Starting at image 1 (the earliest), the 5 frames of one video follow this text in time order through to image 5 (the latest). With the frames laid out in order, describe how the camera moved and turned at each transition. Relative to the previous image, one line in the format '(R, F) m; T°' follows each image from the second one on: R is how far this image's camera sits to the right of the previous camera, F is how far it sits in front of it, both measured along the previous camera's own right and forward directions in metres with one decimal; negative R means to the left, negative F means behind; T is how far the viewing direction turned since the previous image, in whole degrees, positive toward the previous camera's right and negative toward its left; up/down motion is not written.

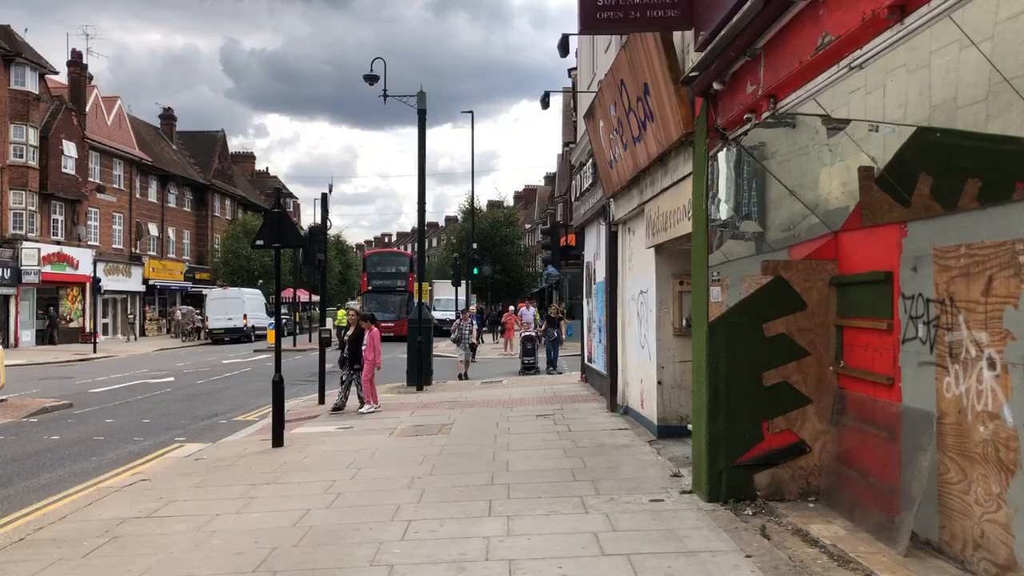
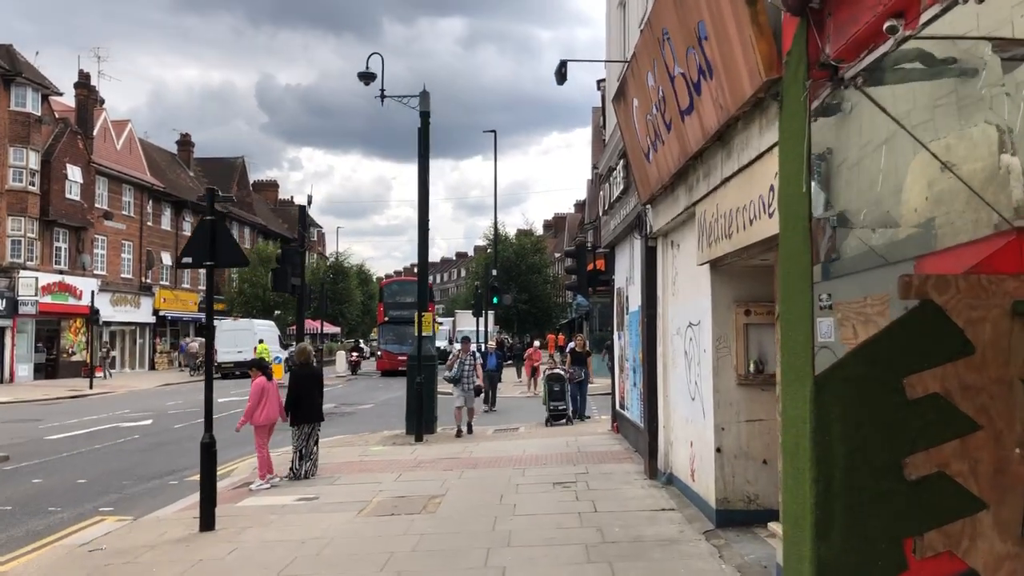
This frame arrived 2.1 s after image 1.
(+0.2, +2.5) m; -2°
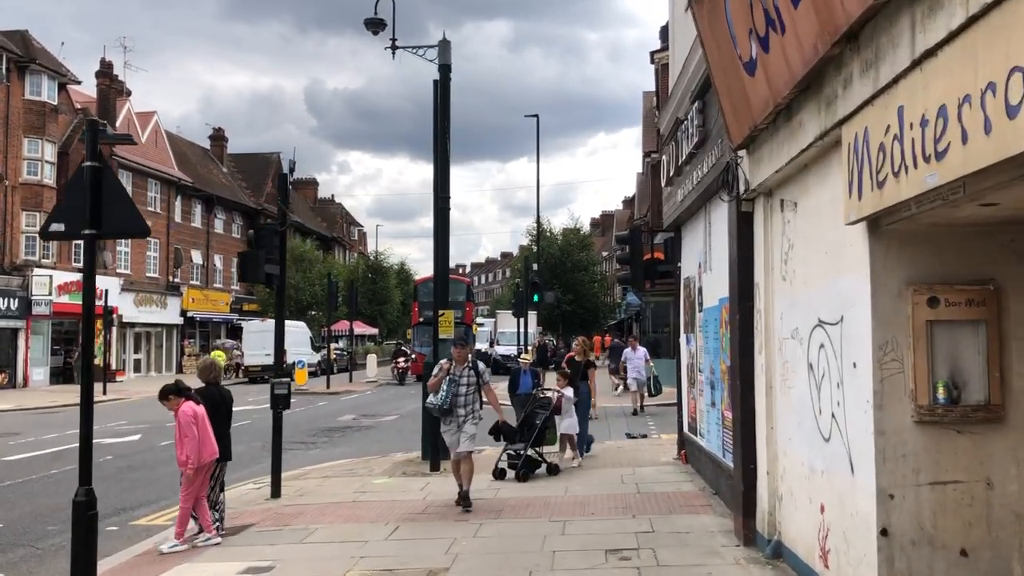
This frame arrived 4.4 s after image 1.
(+0.1, +2.7) m; -3°
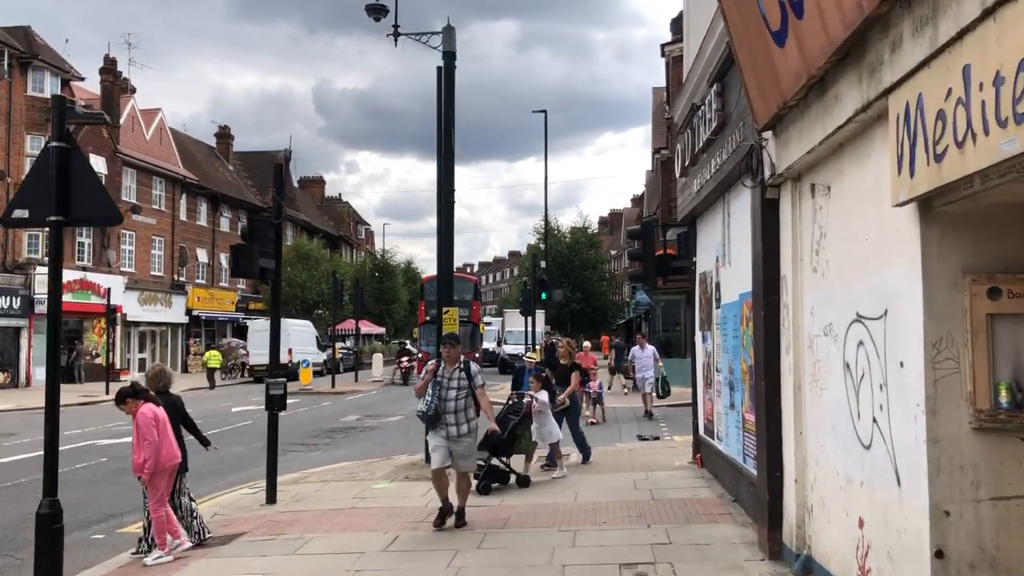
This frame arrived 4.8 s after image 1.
(0.0, +0.5) m; 0°
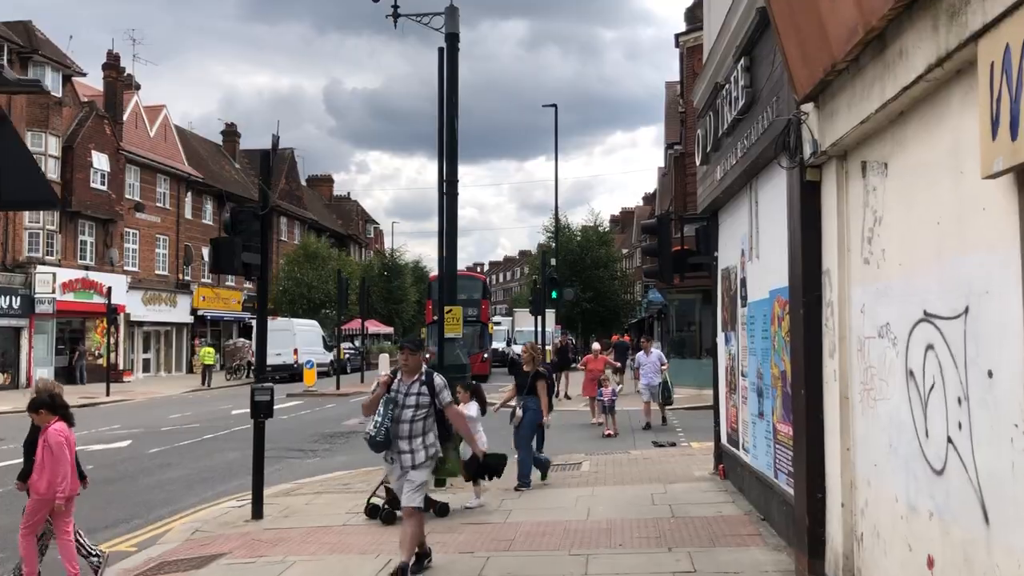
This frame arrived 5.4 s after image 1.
(0.0, +0.7) m; -1°
